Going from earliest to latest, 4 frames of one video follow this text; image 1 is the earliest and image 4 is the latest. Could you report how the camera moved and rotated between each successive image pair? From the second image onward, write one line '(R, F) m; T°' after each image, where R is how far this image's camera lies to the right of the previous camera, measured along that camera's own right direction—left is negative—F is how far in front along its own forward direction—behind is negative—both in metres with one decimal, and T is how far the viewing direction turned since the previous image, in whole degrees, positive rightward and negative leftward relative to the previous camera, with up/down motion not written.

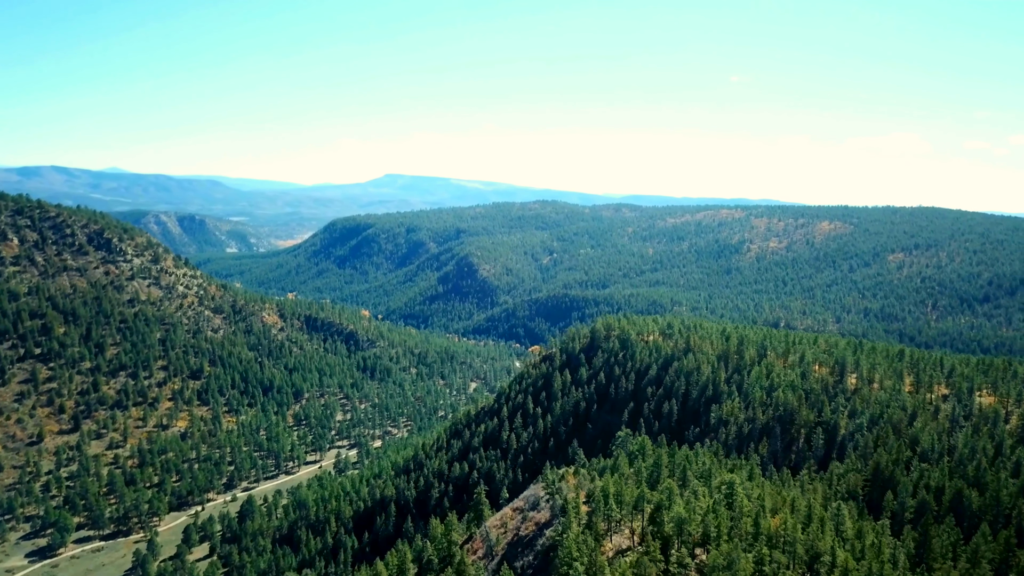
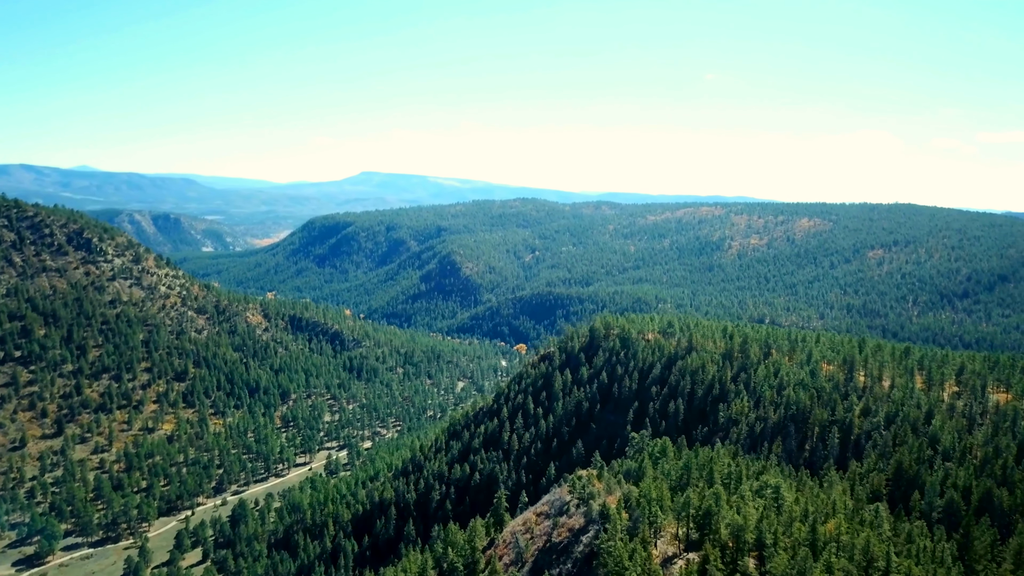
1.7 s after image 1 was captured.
(-2.6, +1.0) m; +1°
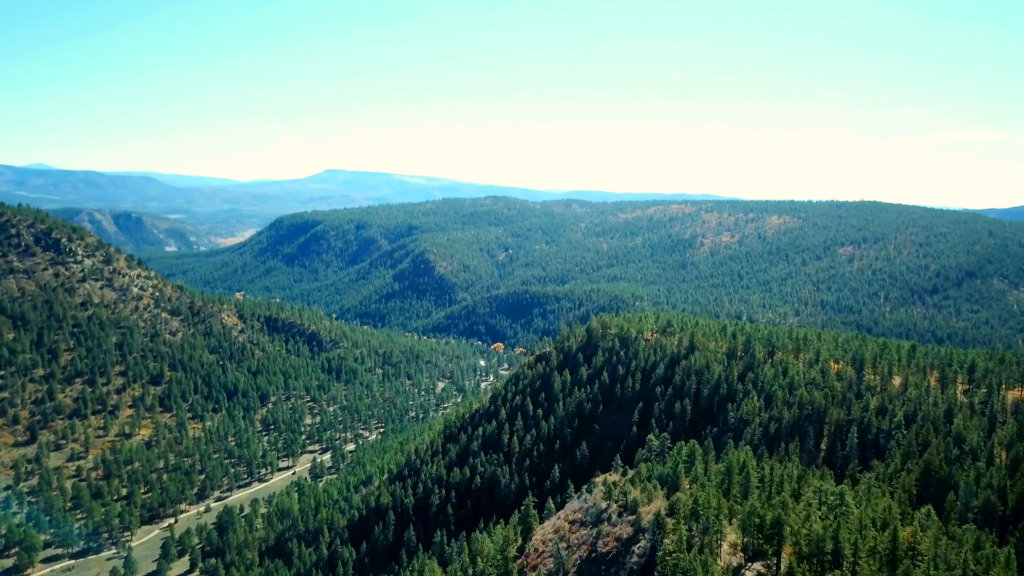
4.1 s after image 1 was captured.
(-3.6, +1.4) m; +2°
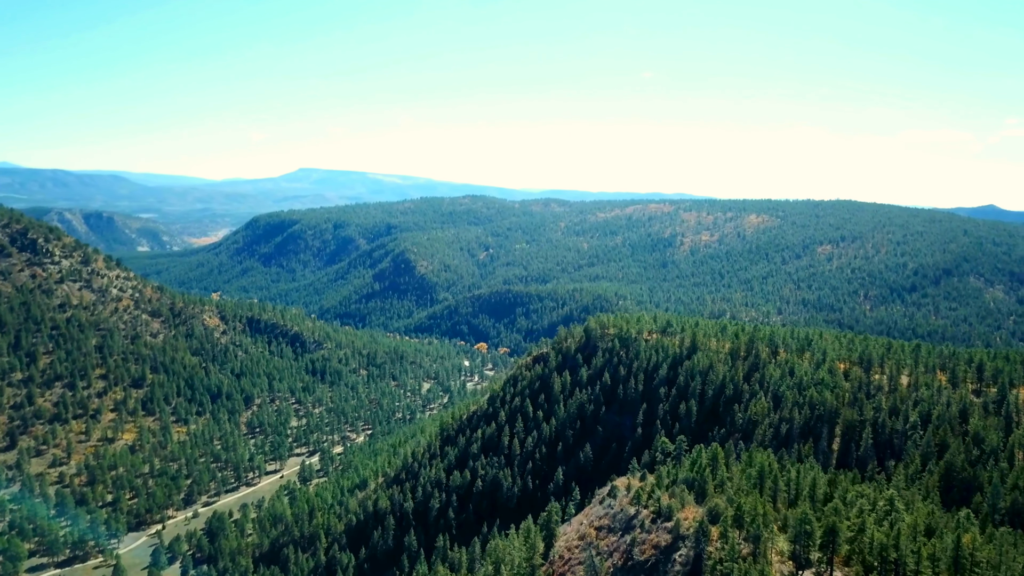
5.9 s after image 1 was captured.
(-2.7, +1.0) m; +2°
